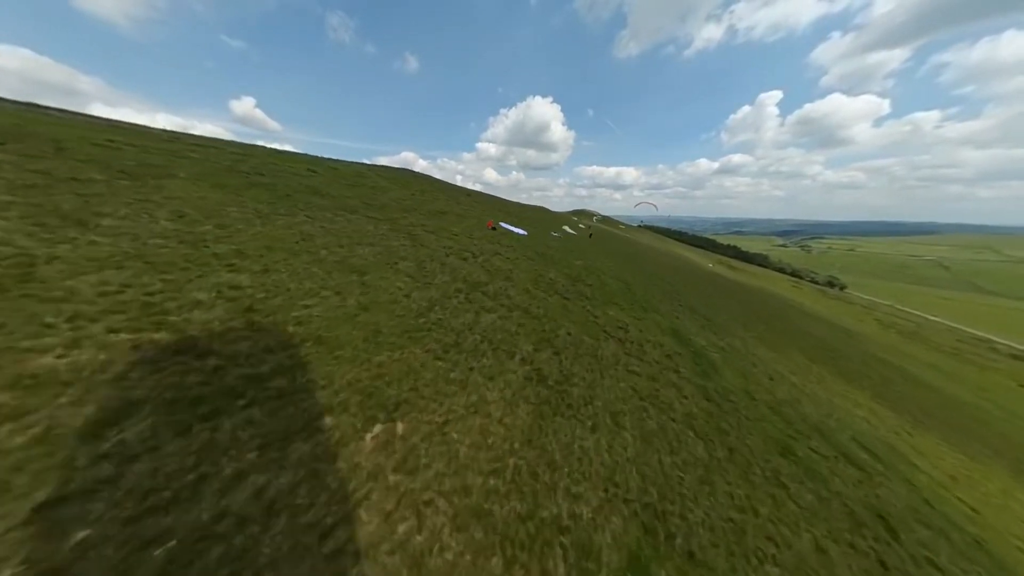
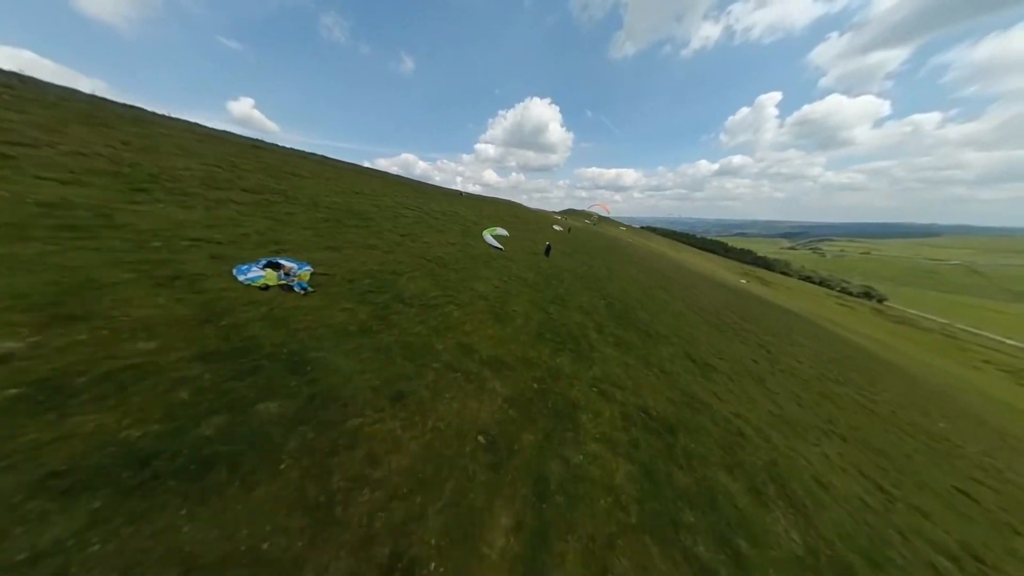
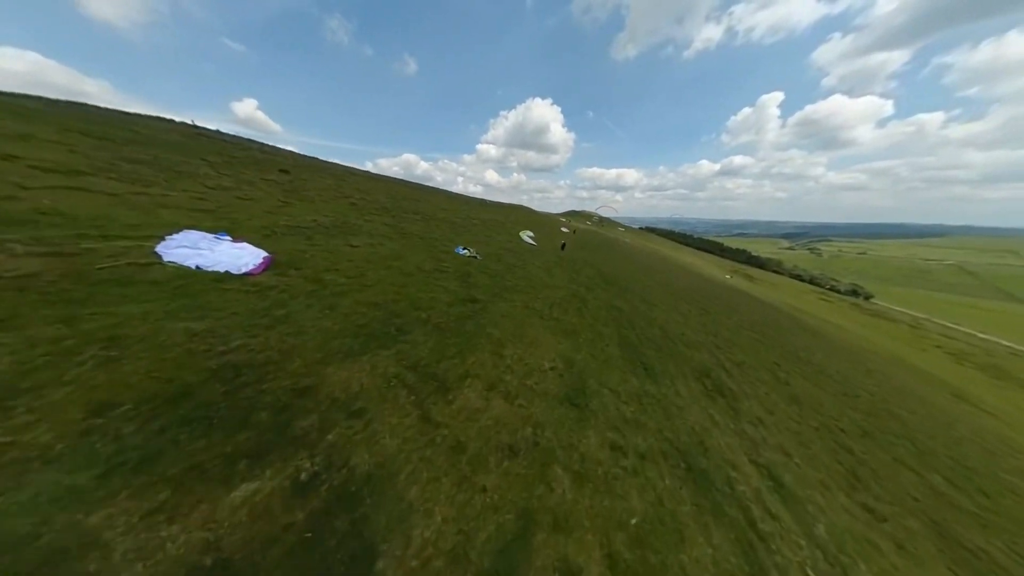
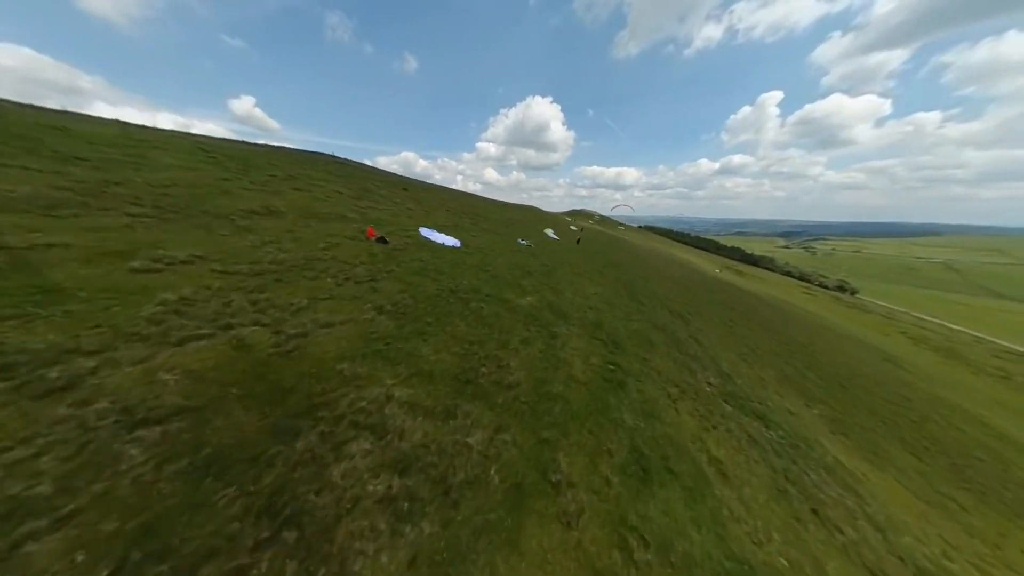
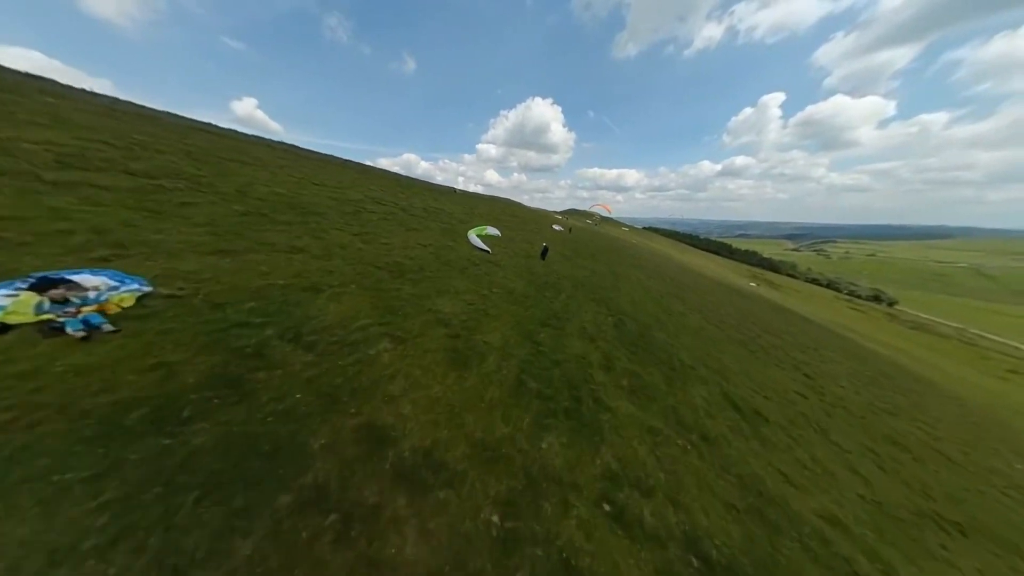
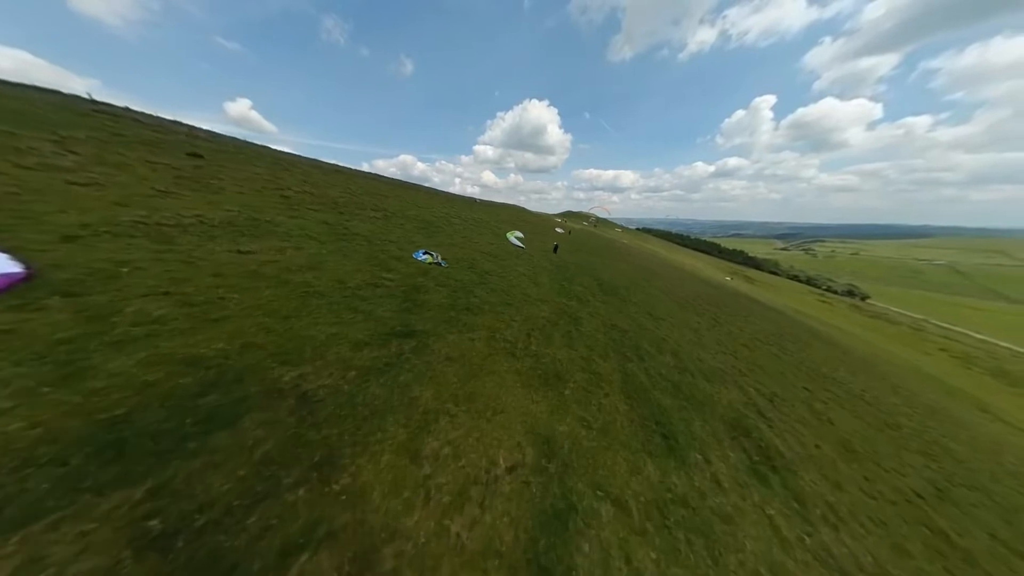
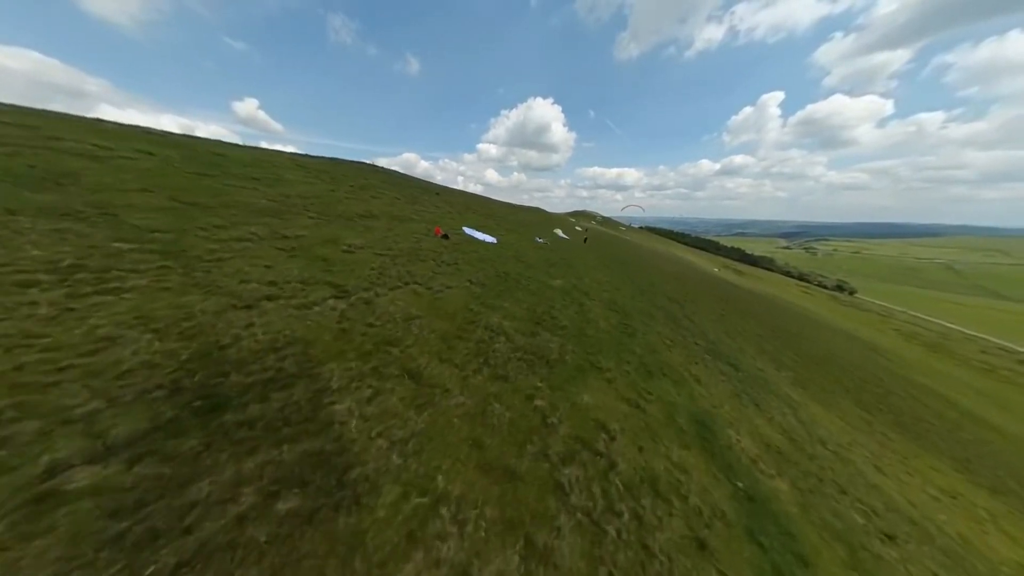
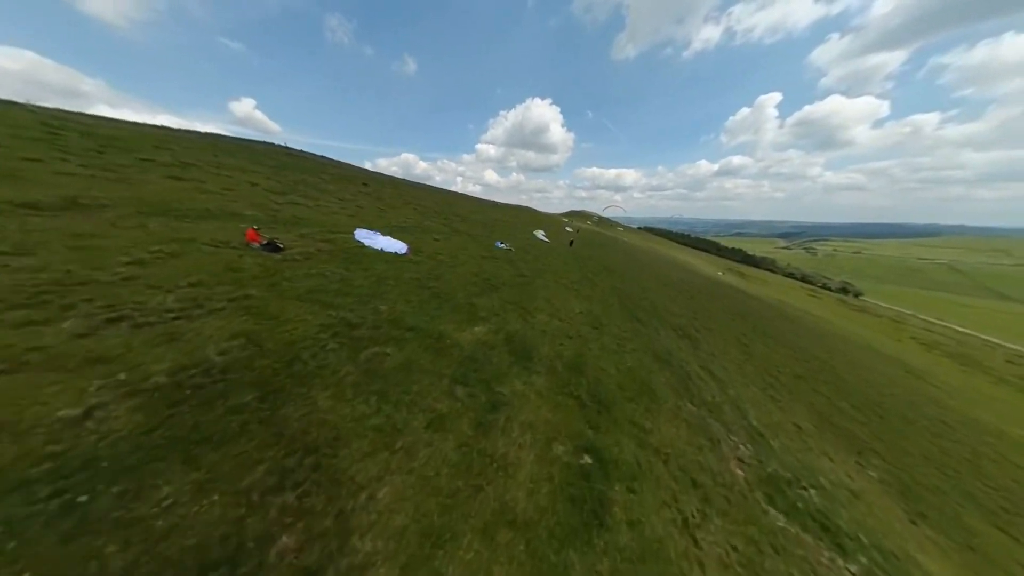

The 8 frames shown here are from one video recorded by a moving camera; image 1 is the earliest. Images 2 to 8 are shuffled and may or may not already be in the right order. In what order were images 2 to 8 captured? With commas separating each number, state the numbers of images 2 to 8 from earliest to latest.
7, 4, 8, 3, 6, 2, 5
